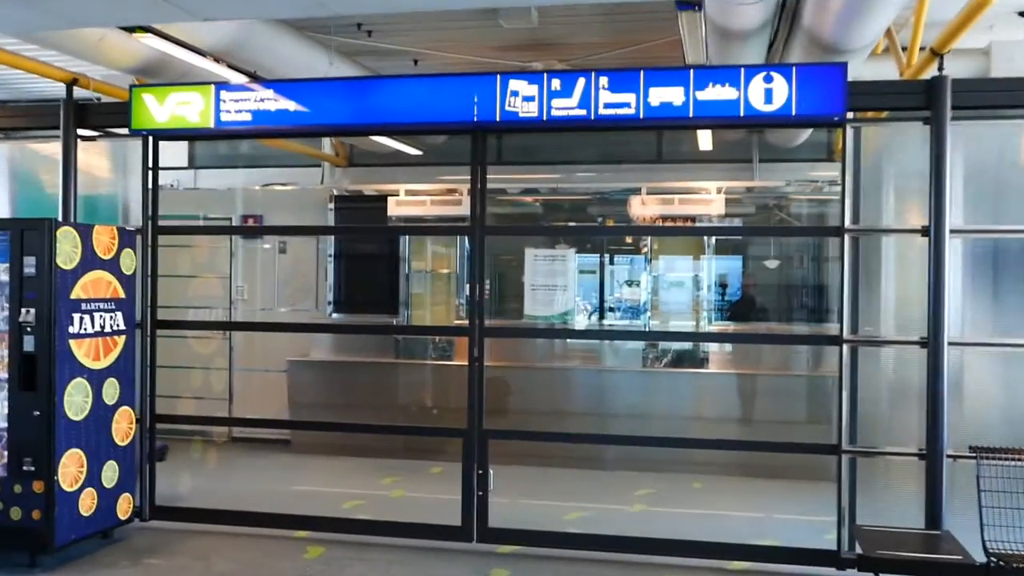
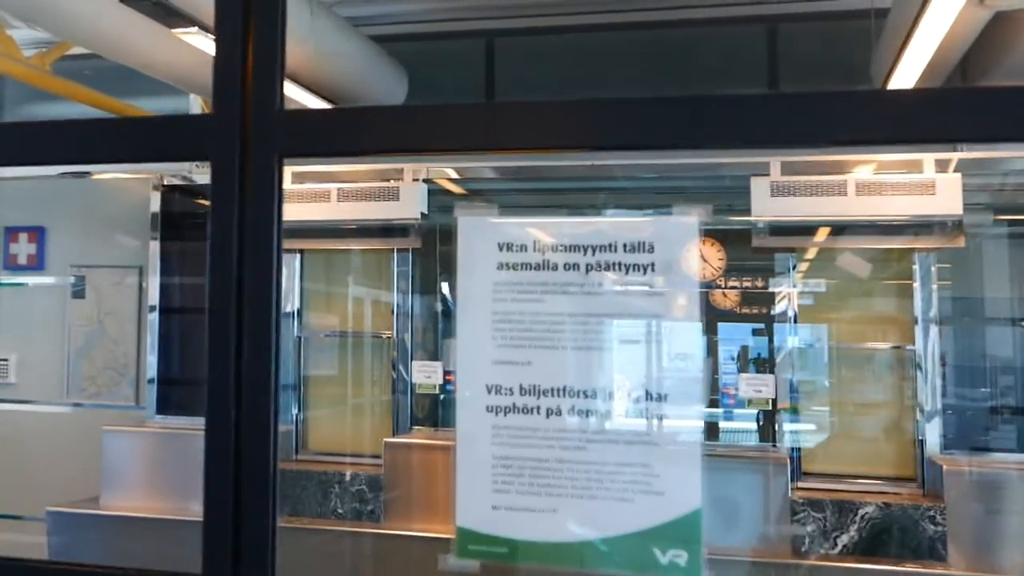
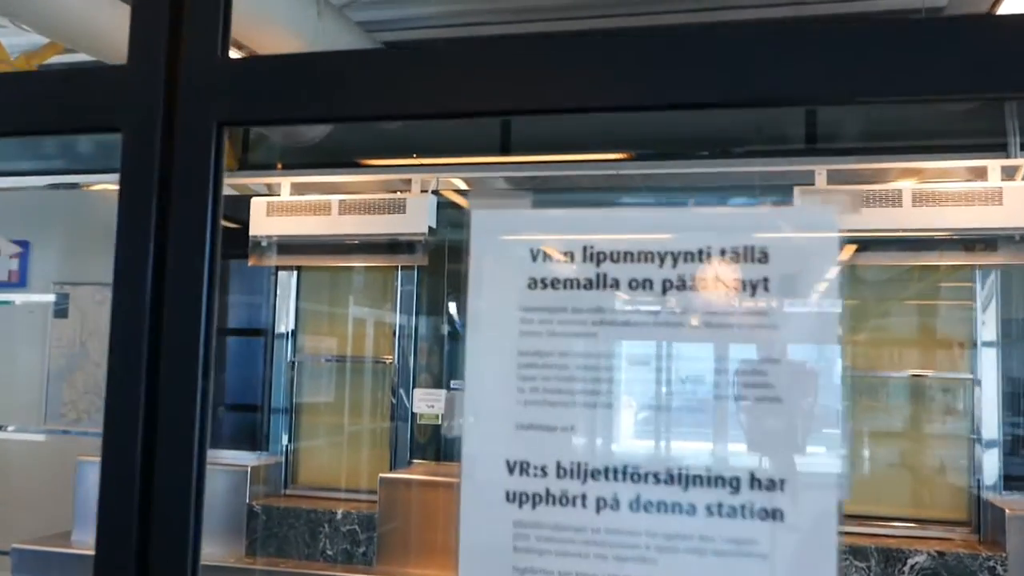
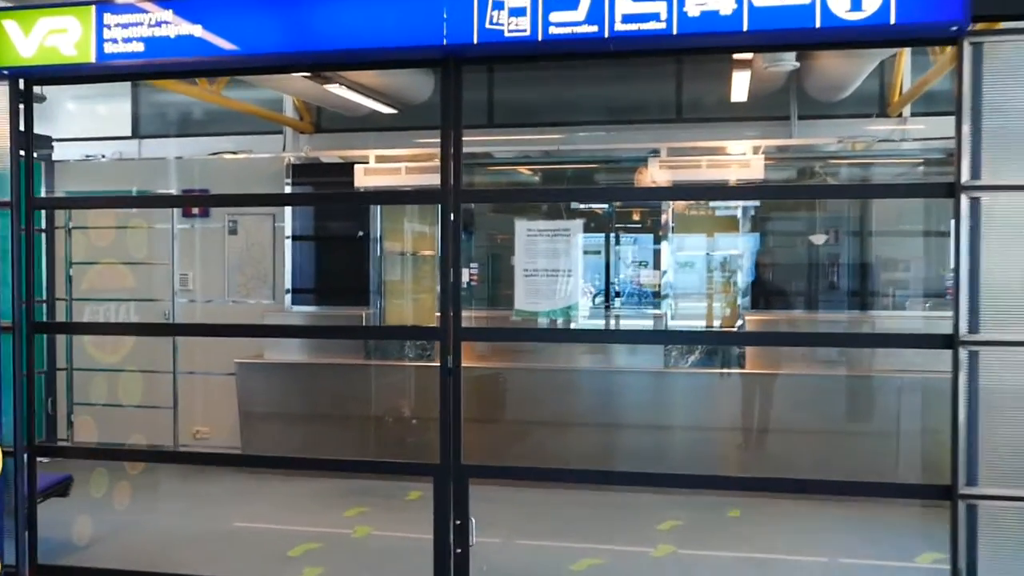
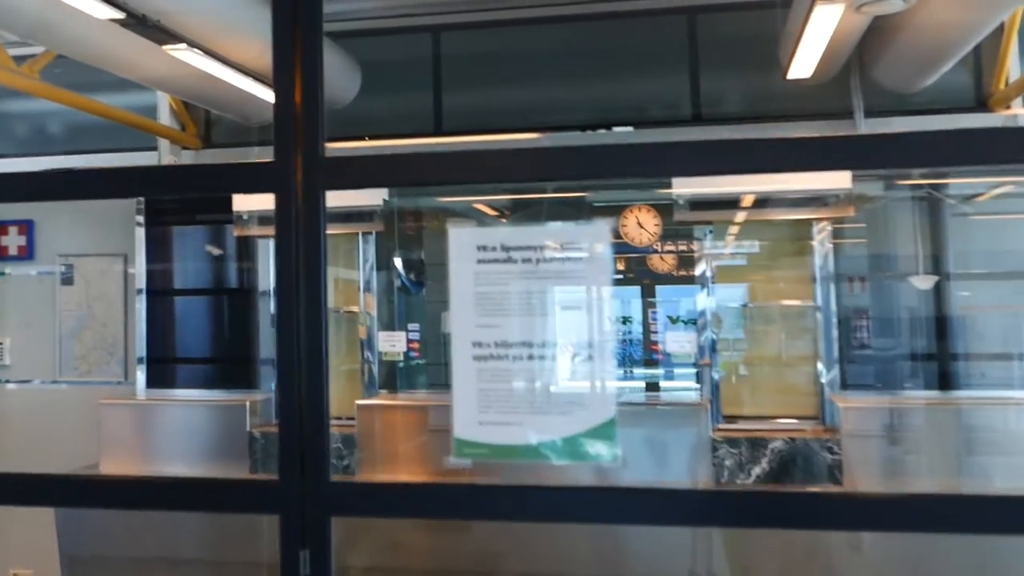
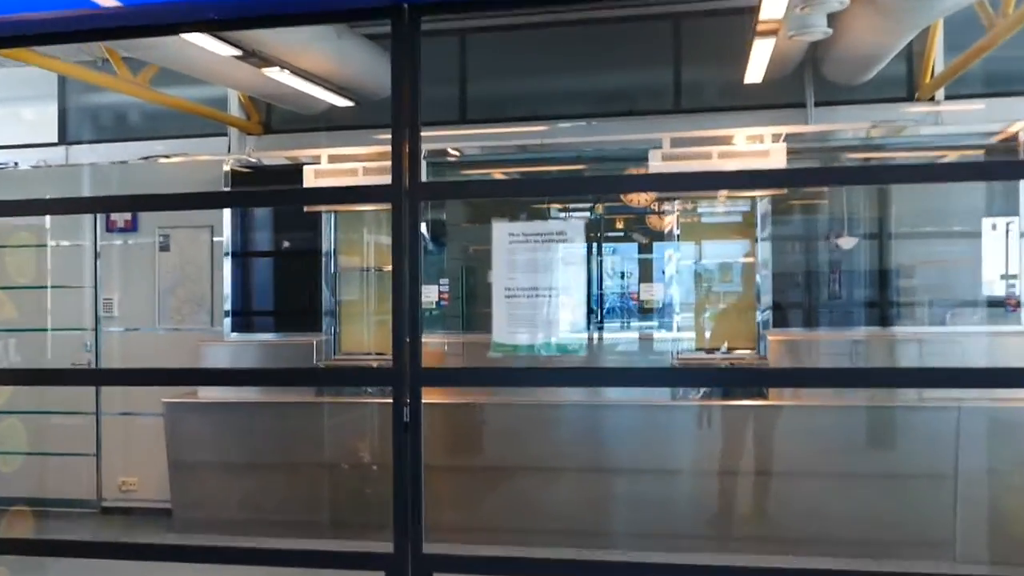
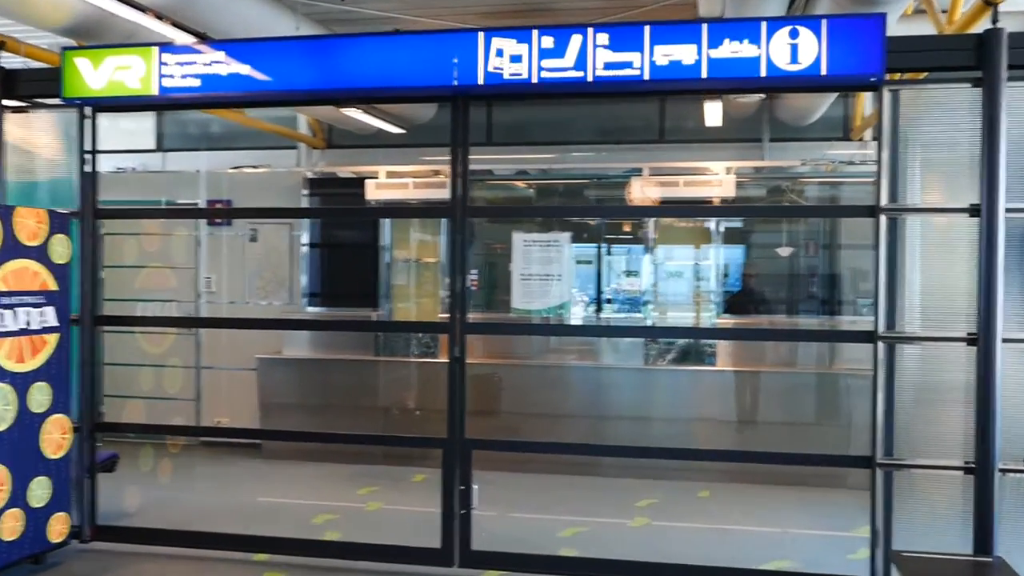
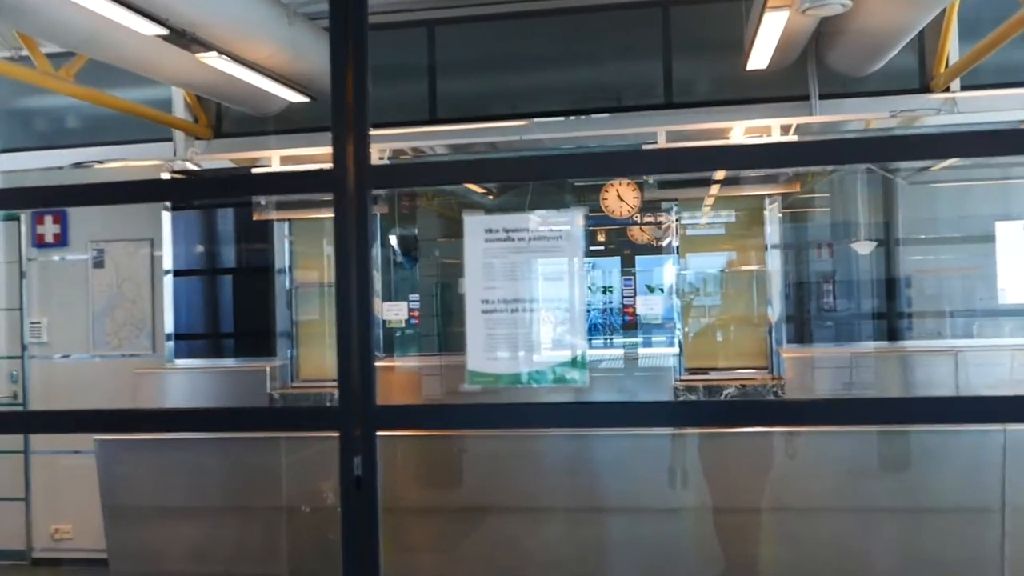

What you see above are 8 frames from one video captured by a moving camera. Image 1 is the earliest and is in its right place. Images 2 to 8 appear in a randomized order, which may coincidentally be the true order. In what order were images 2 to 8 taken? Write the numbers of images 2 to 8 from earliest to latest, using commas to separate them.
7, 4, 6, 8, 5, 2, 3
